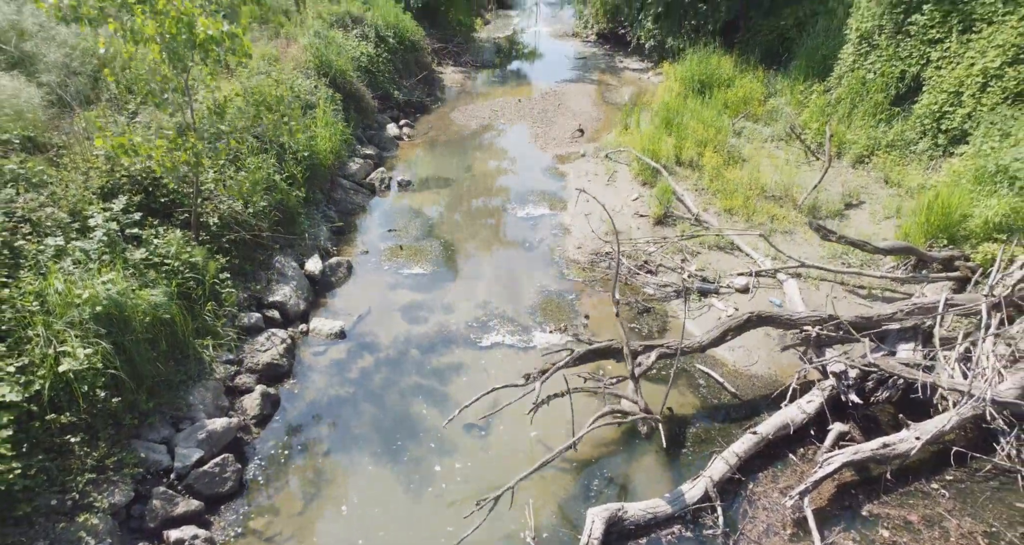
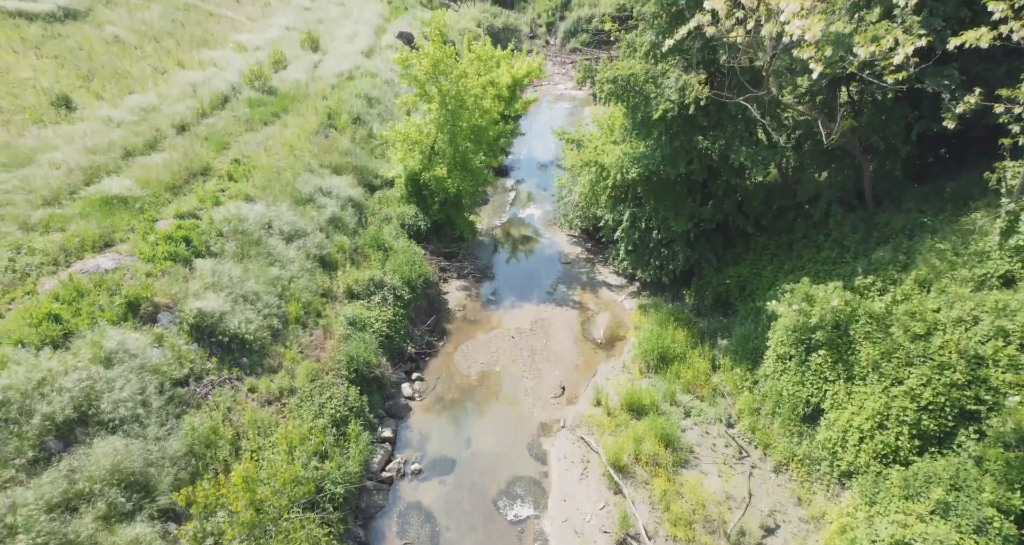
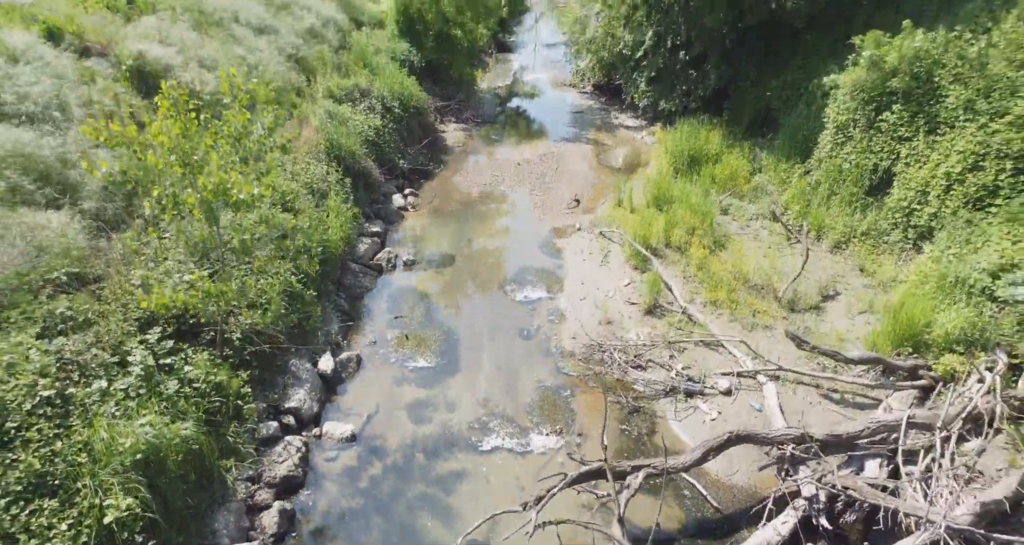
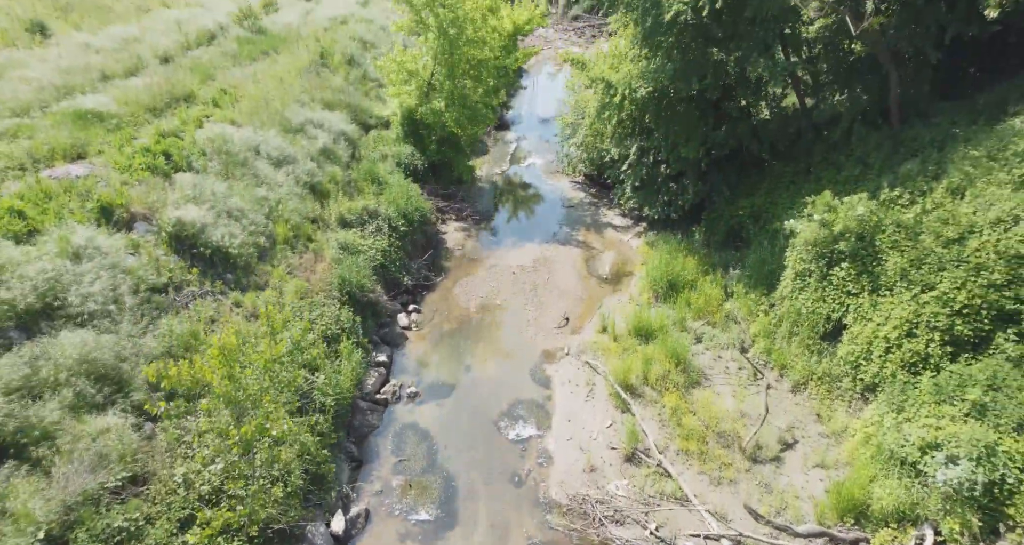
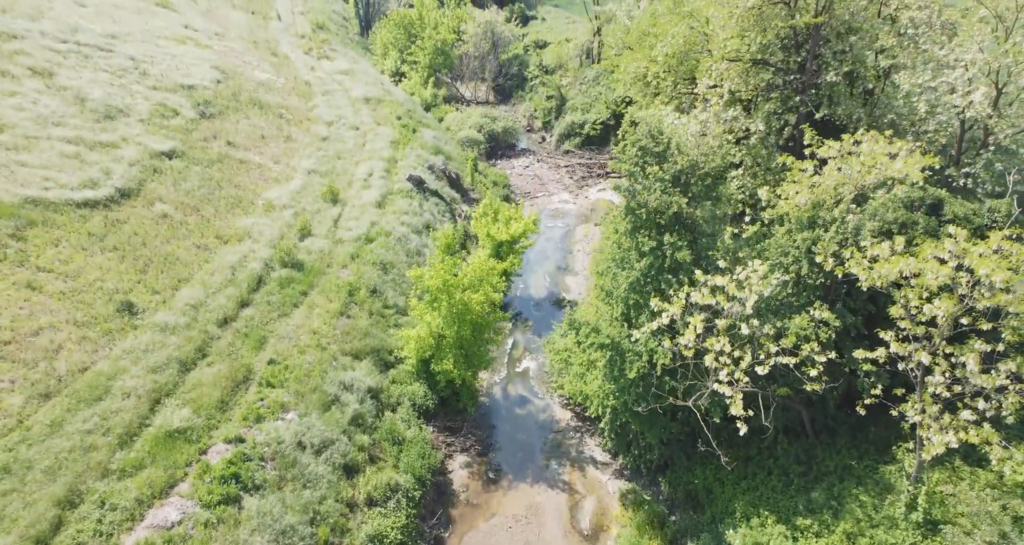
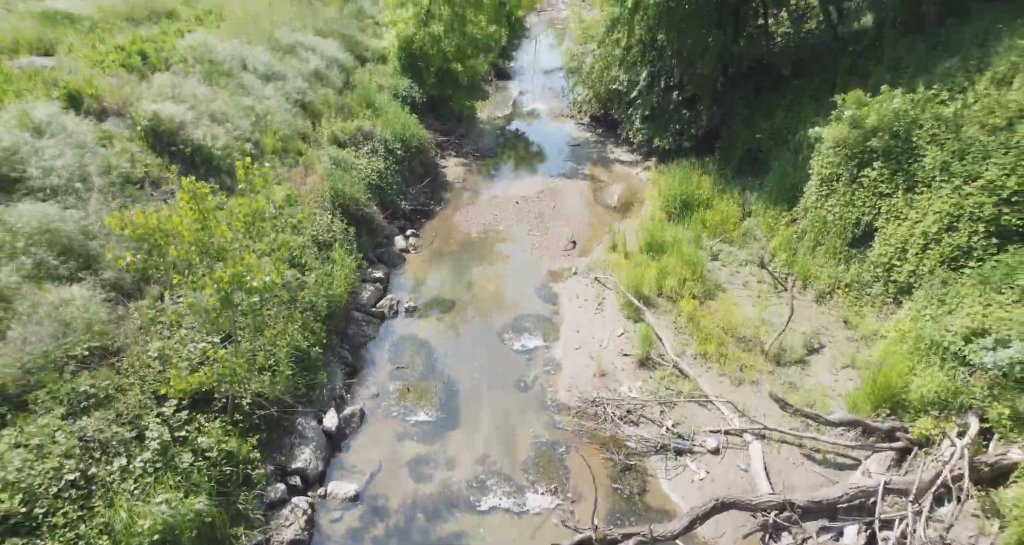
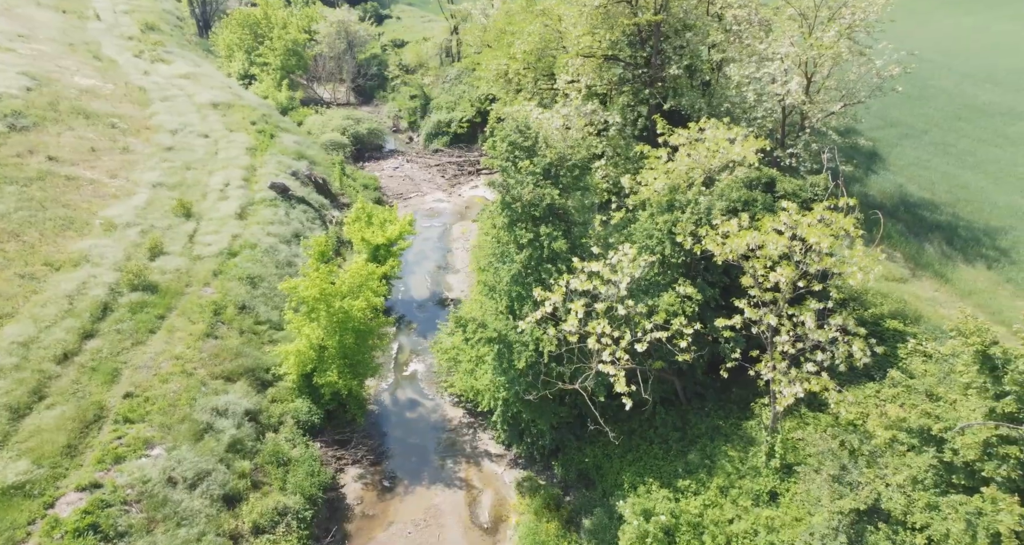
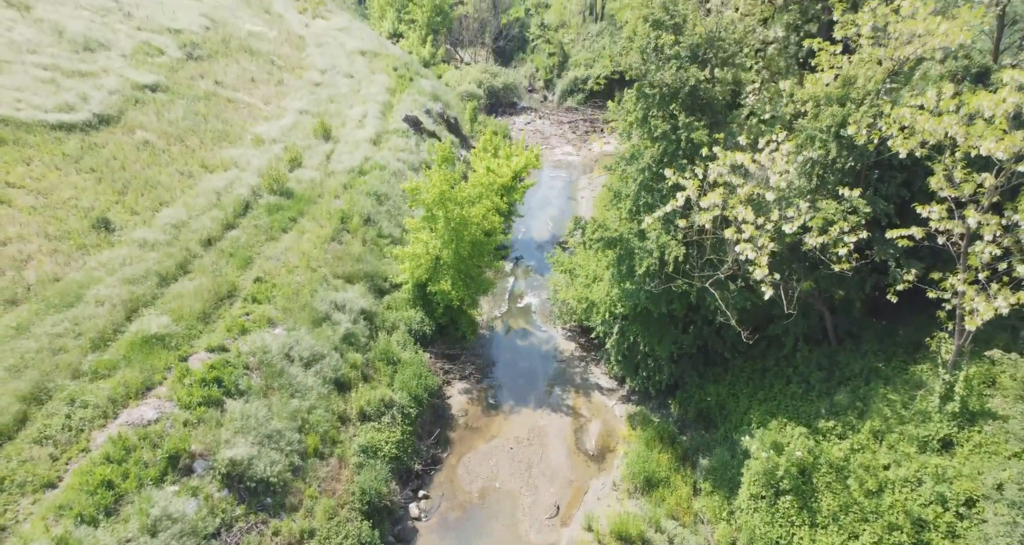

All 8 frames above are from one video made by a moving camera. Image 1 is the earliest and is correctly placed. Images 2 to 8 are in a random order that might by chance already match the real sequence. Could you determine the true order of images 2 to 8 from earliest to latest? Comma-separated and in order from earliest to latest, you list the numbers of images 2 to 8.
3, 6, 4, 2, 8, 5, 7
